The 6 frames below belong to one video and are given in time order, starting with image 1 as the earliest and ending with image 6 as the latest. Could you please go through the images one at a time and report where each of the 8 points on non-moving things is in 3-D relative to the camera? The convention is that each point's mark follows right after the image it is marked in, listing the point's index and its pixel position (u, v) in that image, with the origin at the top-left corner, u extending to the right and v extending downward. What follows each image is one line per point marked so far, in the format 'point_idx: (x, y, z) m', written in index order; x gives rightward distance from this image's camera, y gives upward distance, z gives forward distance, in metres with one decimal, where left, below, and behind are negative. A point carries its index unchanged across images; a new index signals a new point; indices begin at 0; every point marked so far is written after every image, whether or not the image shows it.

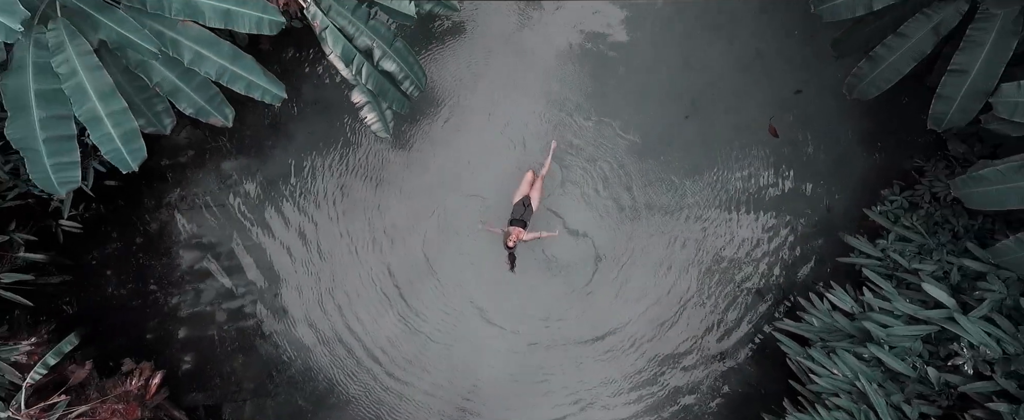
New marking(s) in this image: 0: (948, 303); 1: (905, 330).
0: (+2.6, -0.5, +3.2) m
1: (+2.4, -0.7, +3.3) m
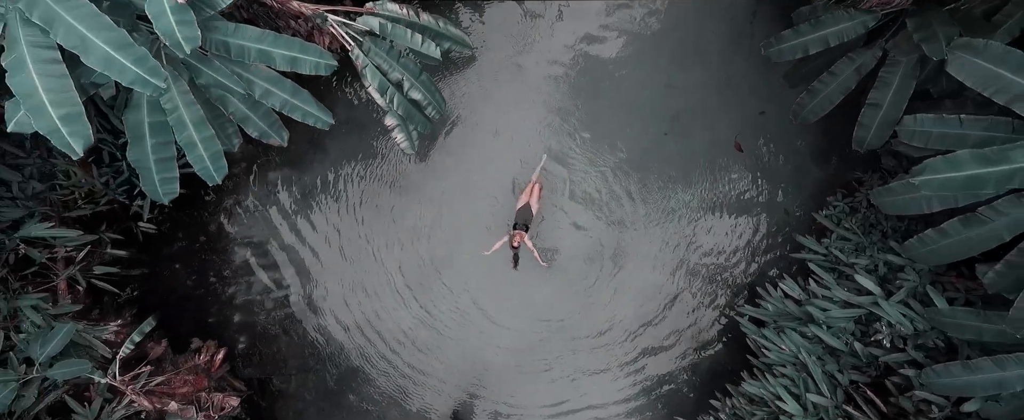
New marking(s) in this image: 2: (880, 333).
0: (+2.6, -0.6, +4.0) m
1: (+2.4, -0.8, +4.0) m
2: (+2.6, -0.8, +3.9) m
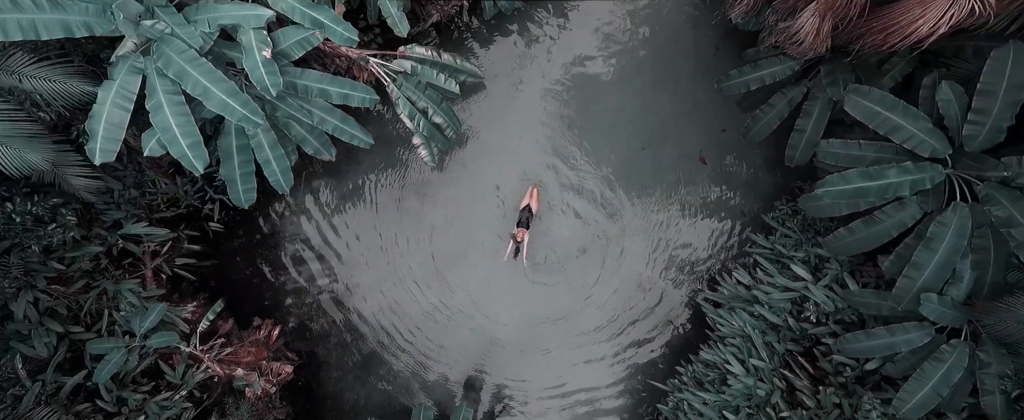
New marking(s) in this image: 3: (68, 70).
0: (+2.6, -0.6, +5.0) m
1: (+2.4, -0.8, +5.0) m
2: (+2.6, -0.9, +4.9) m
3: (-3.0, +1.0, +3.8) m
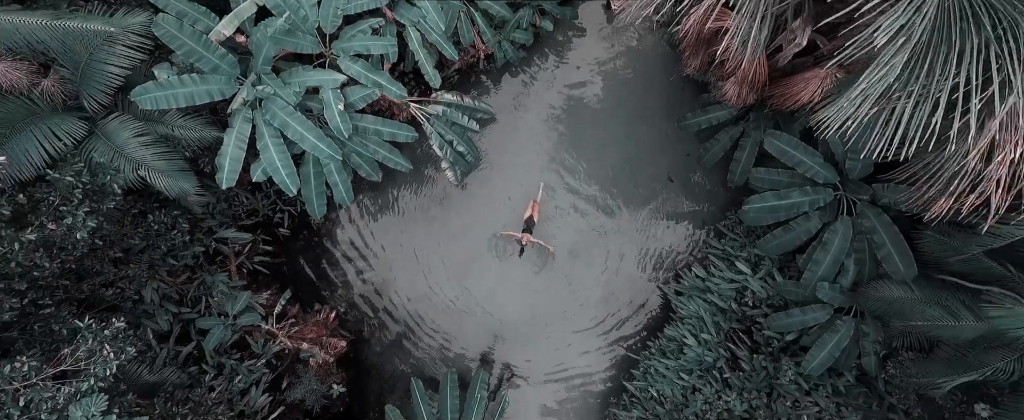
0: (+2.7, -0.7, +6.4) m
1: (+2.5, -0.9, +6.5) m
2: (+2.7, -1.0, +6.3) m
3: (-2.9, +0.8, +5.2) m
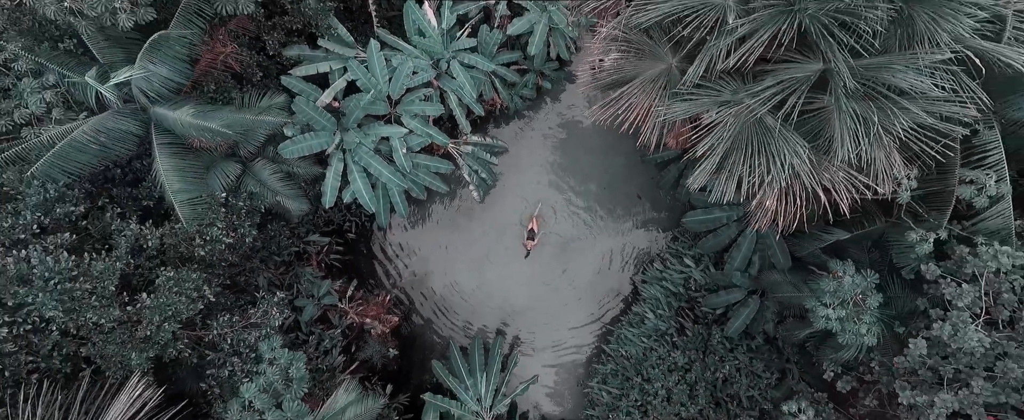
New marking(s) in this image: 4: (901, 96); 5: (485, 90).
0: (+2.9, -0.9, +8.9) m
1: (+2.7, -1.1, +8.9) m
2: (+2.8, -1.1, +8.7) m
3: (-2.8, +0.7, +7.7) m
4: (+3.0, +0.9, +4.3) m
5: (-0.4, +1.8, +8.4) m
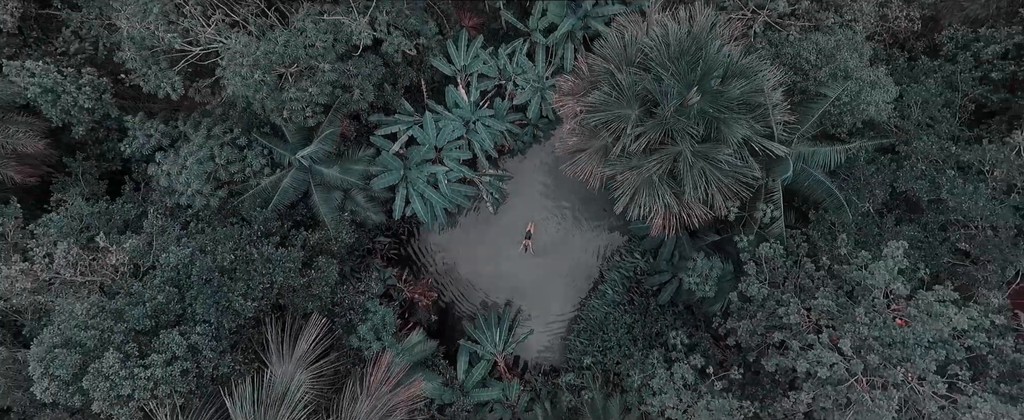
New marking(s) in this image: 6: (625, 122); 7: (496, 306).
0: (+2.9, -1.1, +12.9) m
1: (+2.7, -1.3, +13.0) m
2: (+2.9, -1.4, +12.8) m
3: (-2.7, +0.4, +11.7) m
4: (+3.1, +0.7, +8.3) m
5: (-0.3, +1.6, +12.5) m
6: (+1.7, +1.3, +8.5) m
7: (-0.3, -2.3, +13.5) m
